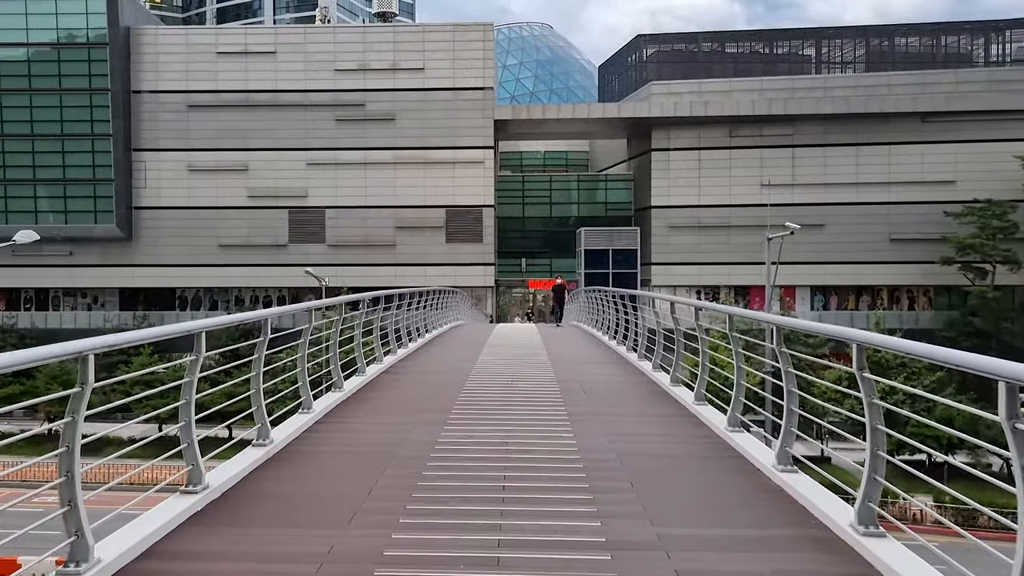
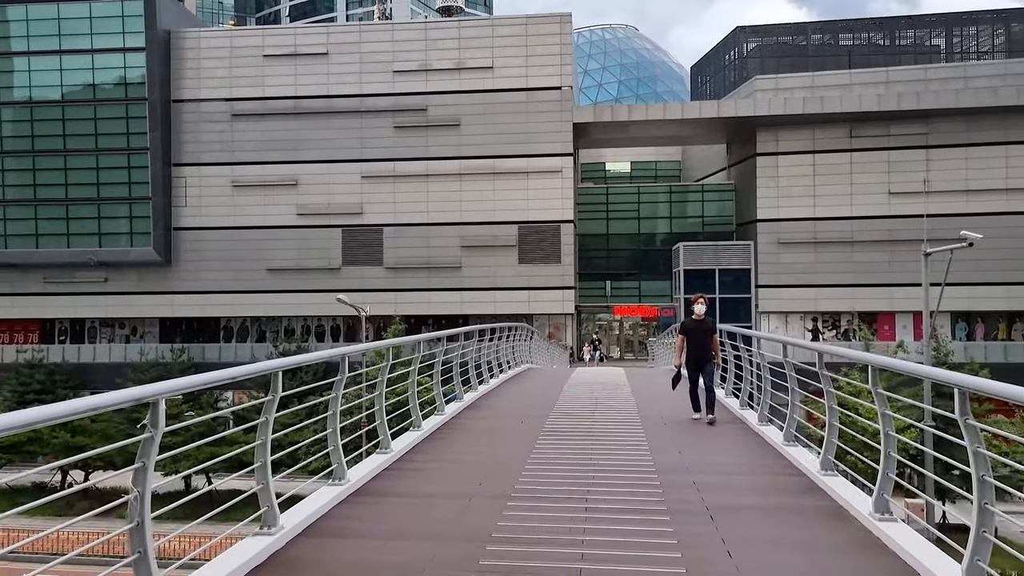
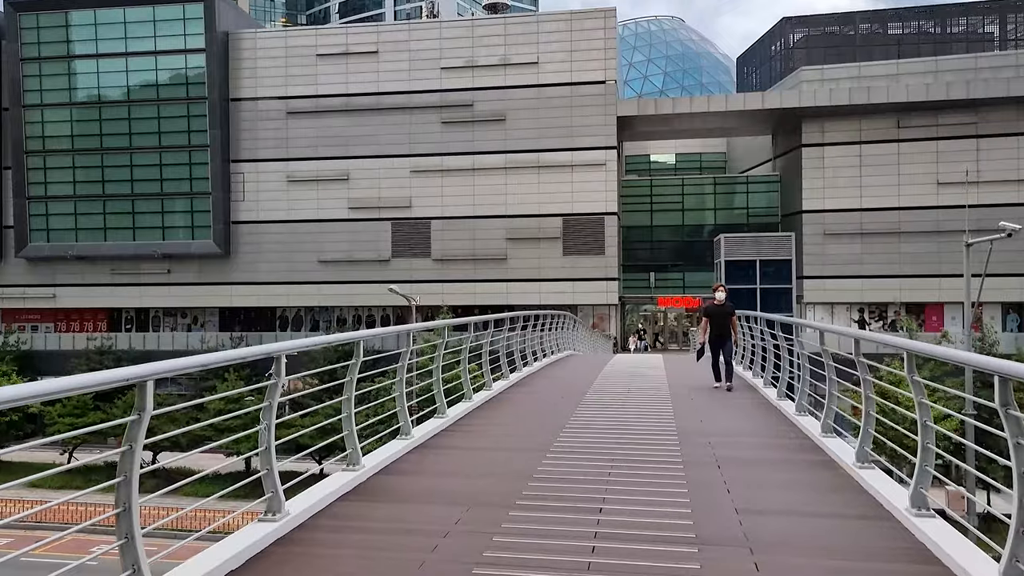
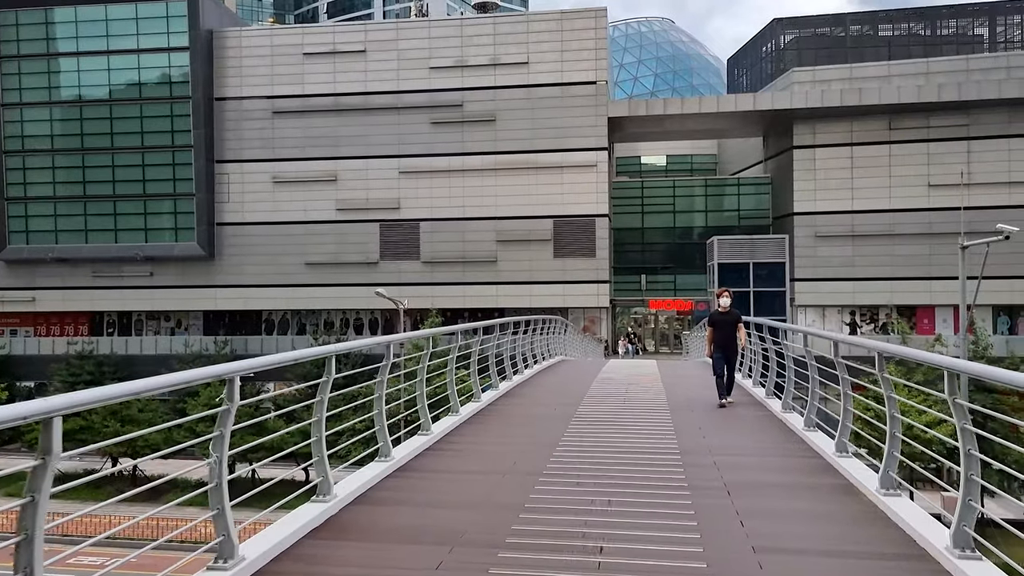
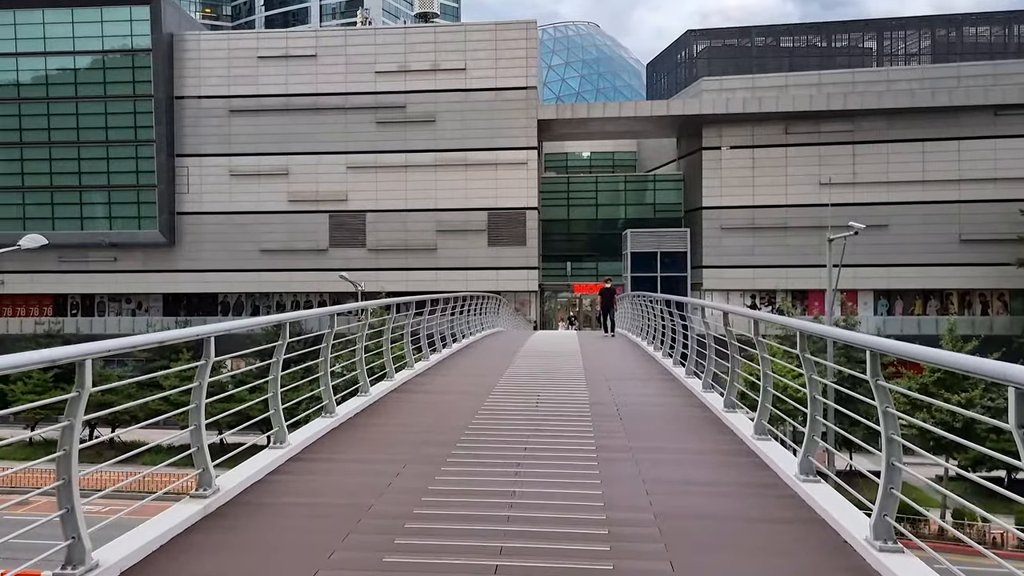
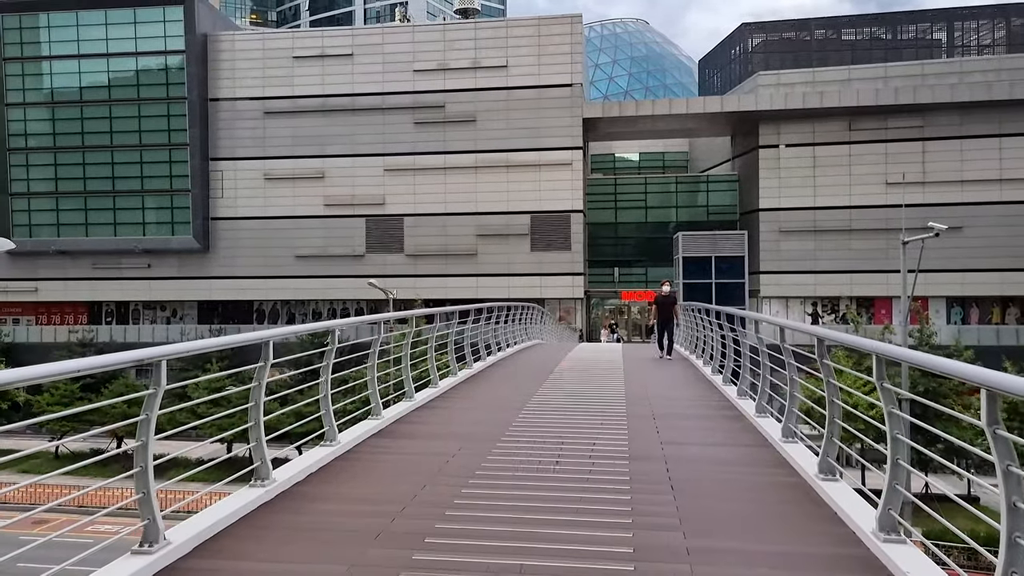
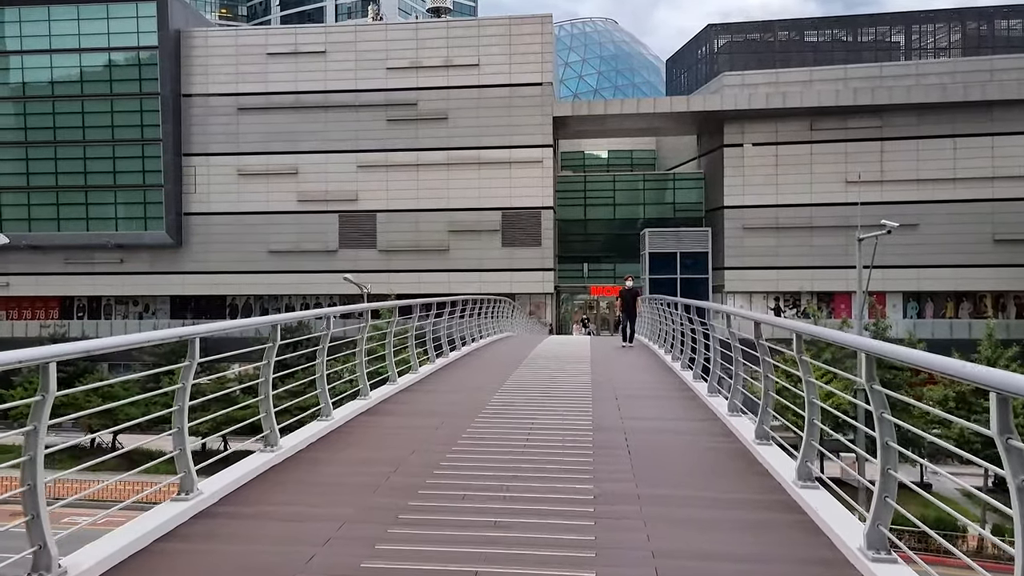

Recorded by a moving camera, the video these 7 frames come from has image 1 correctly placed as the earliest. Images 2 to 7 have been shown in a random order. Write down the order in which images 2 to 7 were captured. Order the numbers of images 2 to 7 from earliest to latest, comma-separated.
5, 7, 6, 3, 4, 2
